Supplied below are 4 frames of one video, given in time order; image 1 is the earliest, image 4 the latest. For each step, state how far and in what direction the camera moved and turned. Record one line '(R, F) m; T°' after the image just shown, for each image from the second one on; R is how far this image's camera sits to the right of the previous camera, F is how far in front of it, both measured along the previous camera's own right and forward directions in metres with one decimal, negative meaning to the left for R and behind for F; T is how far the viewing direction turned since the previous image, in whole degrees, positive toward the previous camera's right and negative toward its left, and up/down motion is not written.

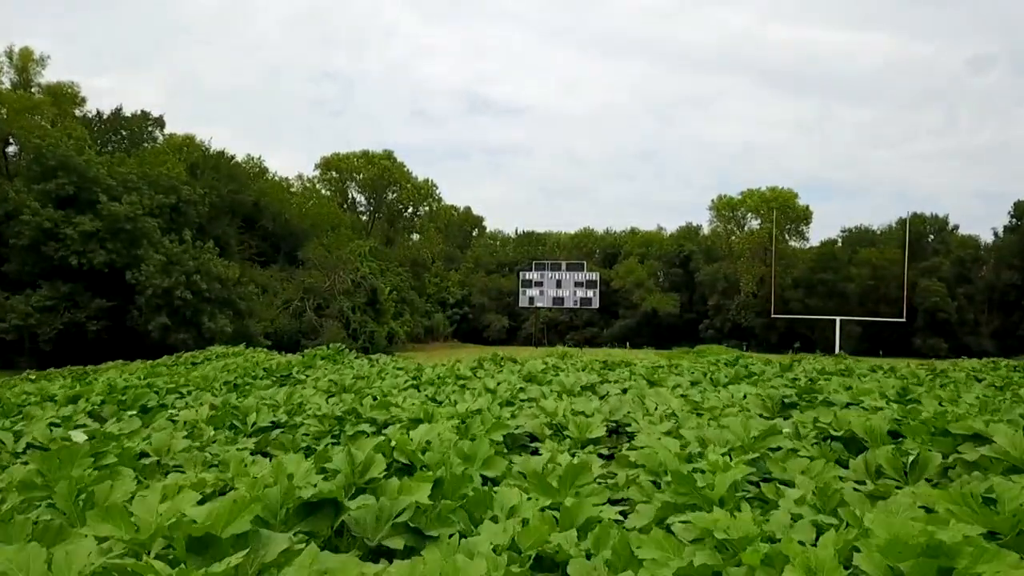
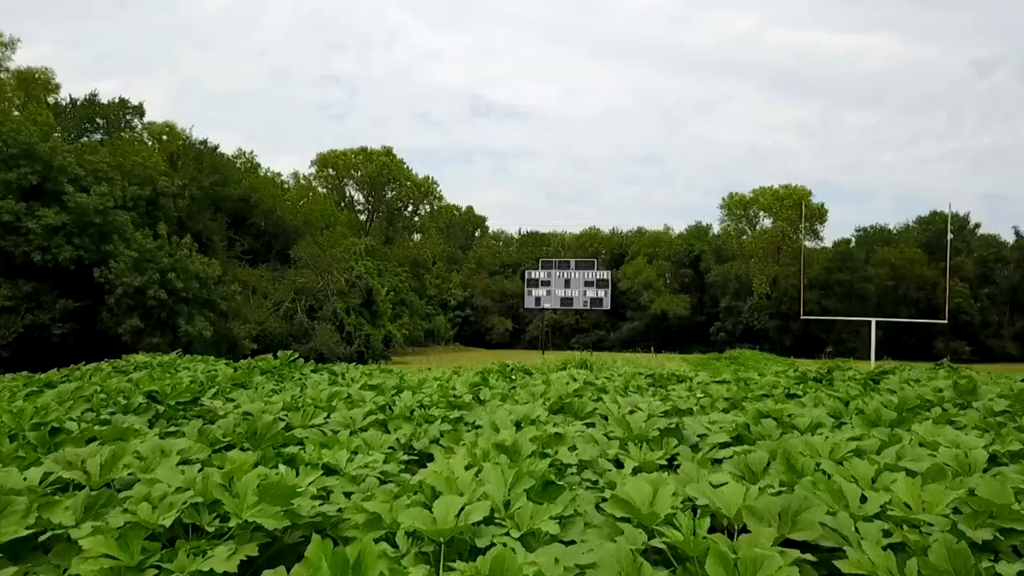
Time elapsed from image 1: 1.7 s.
(-0.1, +2.5) m; 0°
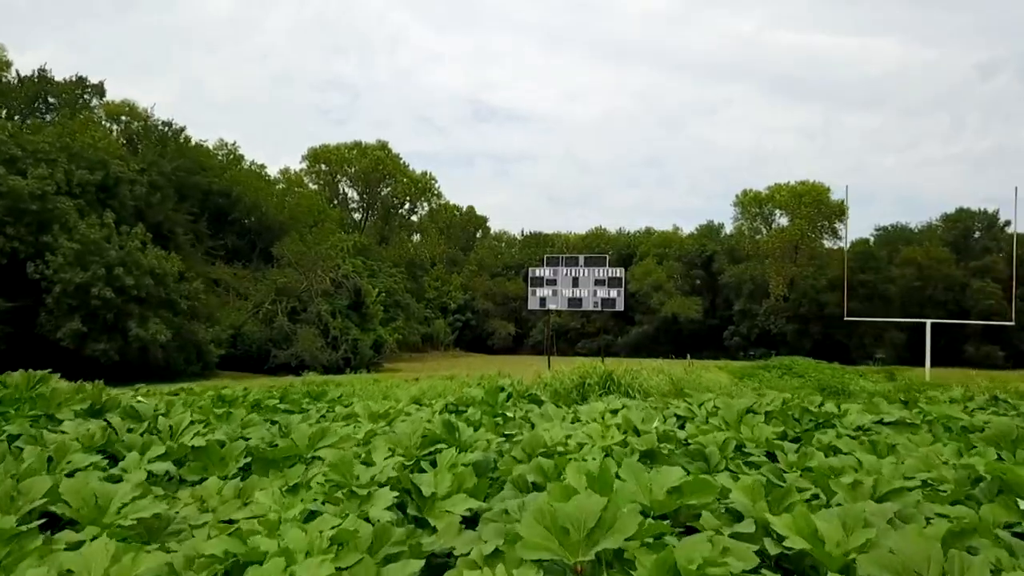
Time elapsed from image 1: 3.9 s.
(0.0, +3.6) m; 0°
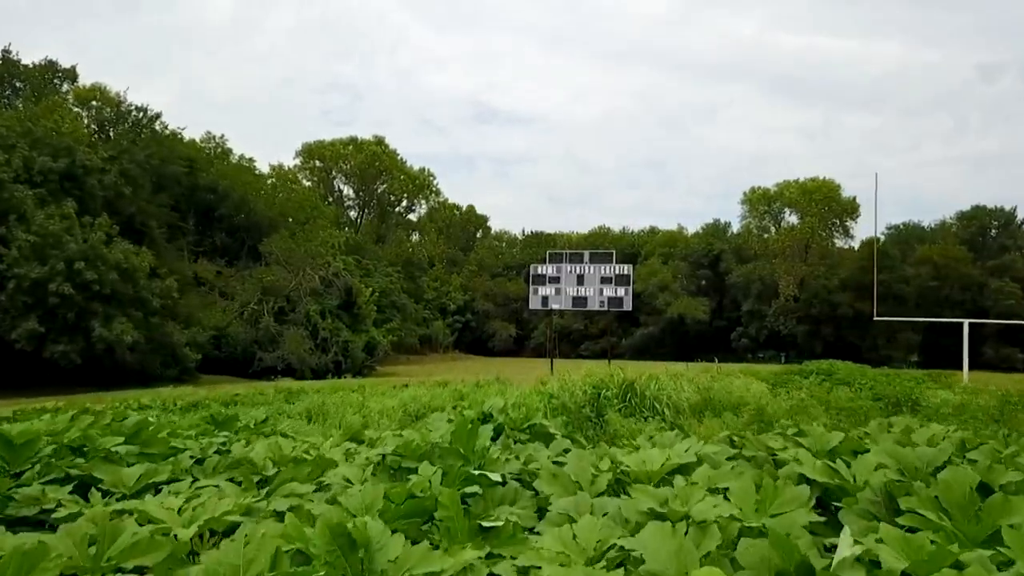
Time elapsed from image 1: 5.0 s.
(0.0, +2.0) m; 0°
